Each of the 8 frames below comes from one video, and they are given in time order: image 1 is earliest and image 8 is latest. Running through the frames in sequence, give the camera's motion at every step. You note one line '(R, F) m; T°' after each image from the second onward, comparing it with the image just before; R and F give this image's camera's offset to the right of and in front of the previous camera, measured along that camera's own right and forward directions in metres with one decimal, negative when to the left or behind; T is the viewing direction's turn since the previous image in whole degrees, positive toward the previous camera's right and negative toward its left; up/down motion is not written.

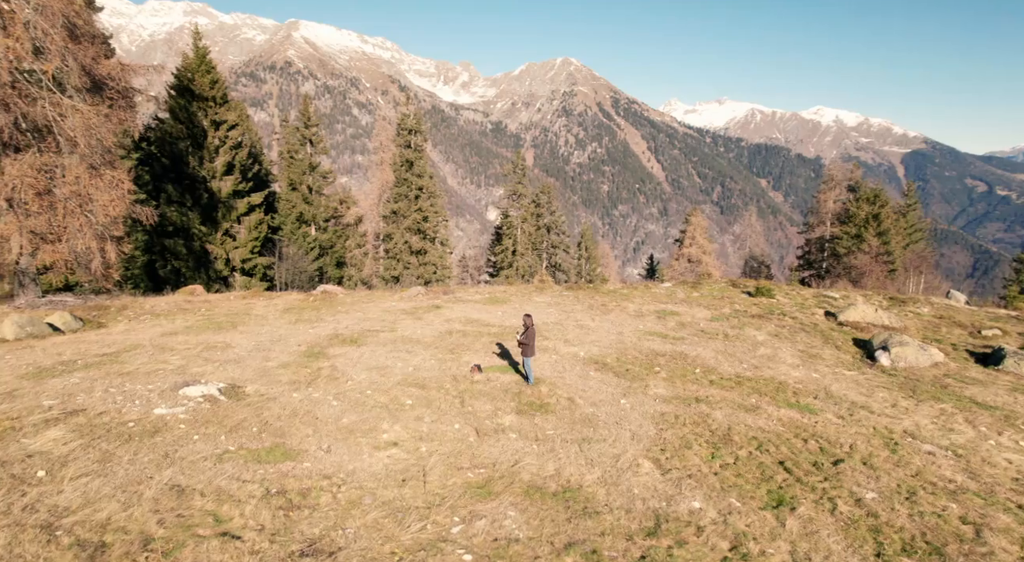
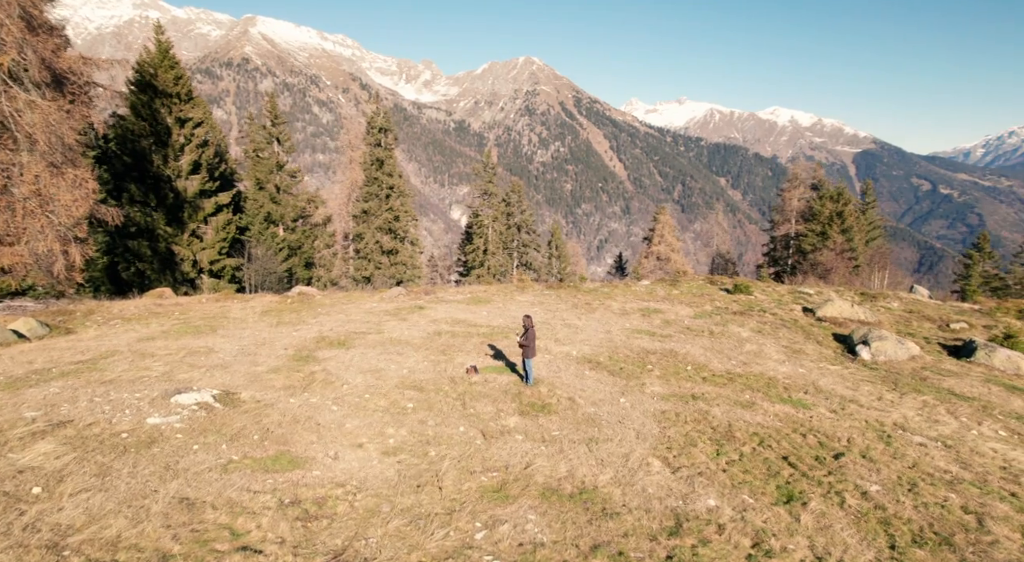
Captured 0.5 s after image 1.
(-0.9, +0.2) m; +3°
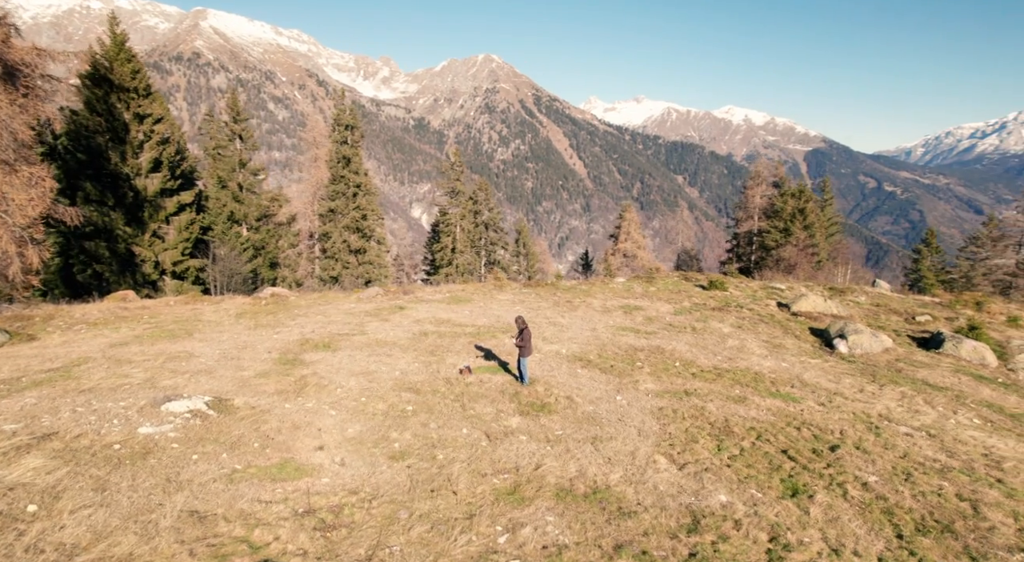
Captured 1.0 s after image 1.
(-0.9, +0.2) m; +3°
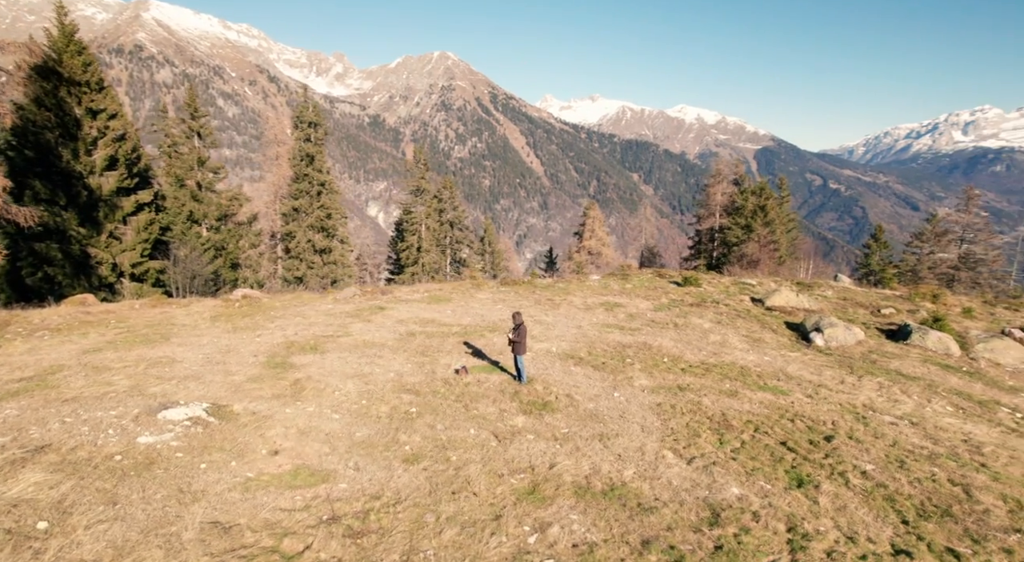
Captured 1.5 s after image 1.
(-1.1, +0.1) m; +4°
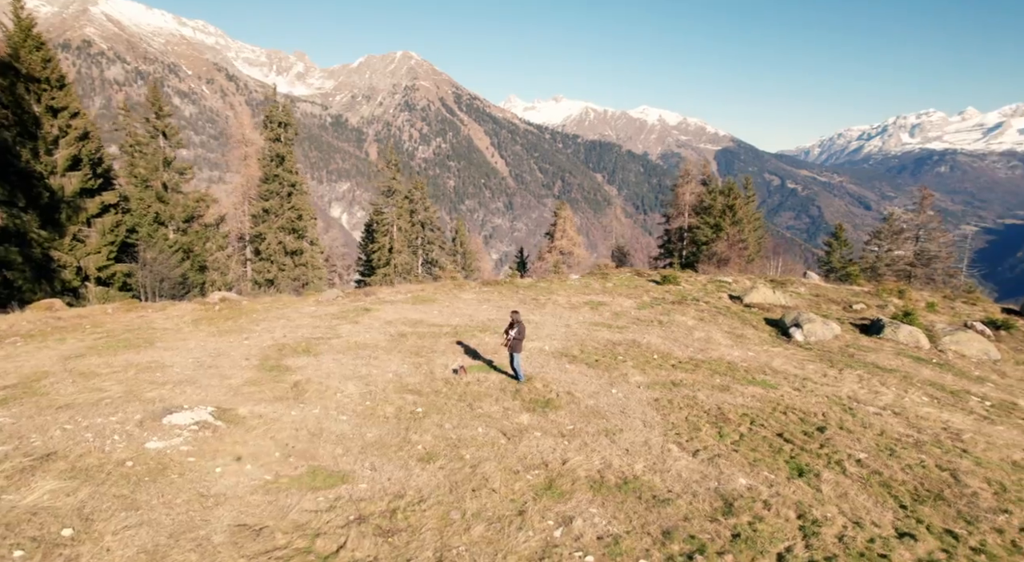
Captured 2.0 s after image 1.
(-0.9, -0.1) m; +3°
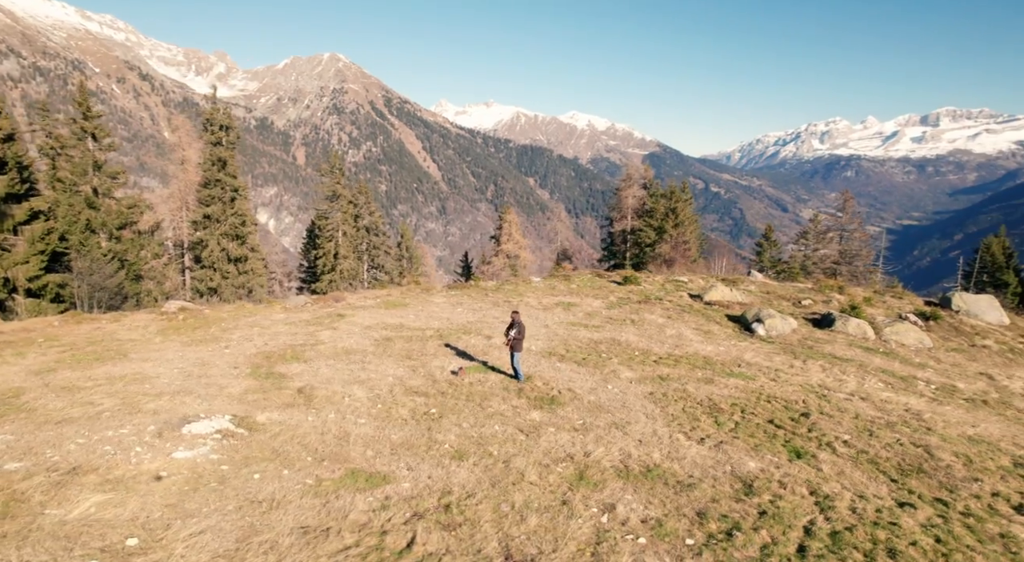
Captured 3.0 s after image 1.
(-1.9, -0.4) m; +6°
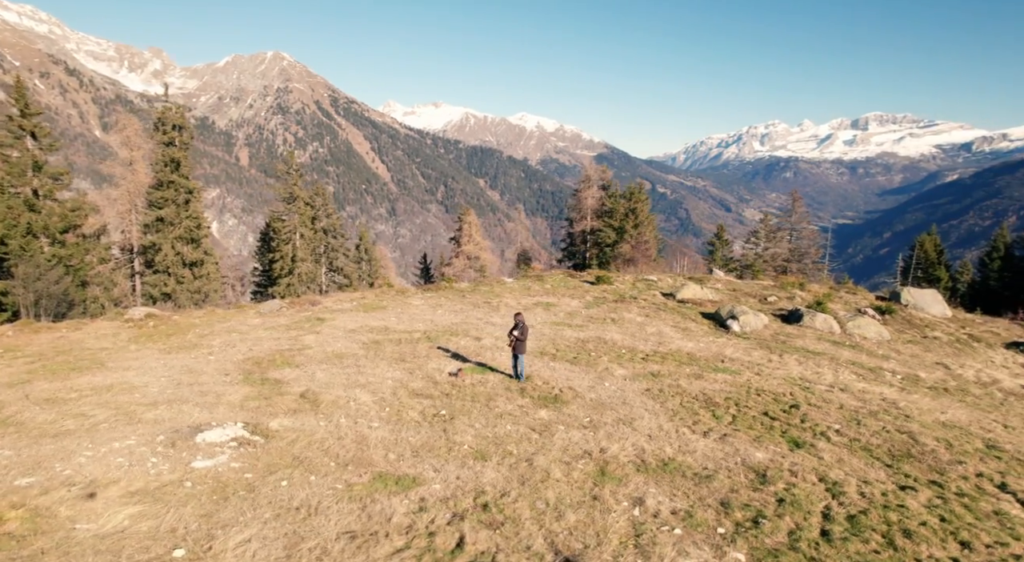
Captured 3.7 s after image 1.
(-1.4, -0.1) m; +4°
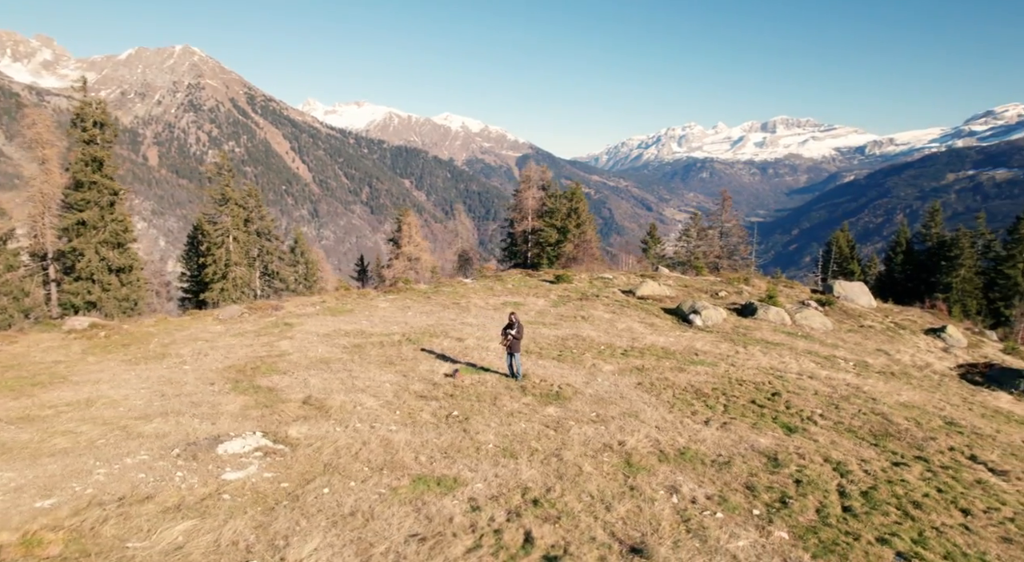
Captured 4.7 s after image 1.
(-2.0, -0.1) m; +6°
